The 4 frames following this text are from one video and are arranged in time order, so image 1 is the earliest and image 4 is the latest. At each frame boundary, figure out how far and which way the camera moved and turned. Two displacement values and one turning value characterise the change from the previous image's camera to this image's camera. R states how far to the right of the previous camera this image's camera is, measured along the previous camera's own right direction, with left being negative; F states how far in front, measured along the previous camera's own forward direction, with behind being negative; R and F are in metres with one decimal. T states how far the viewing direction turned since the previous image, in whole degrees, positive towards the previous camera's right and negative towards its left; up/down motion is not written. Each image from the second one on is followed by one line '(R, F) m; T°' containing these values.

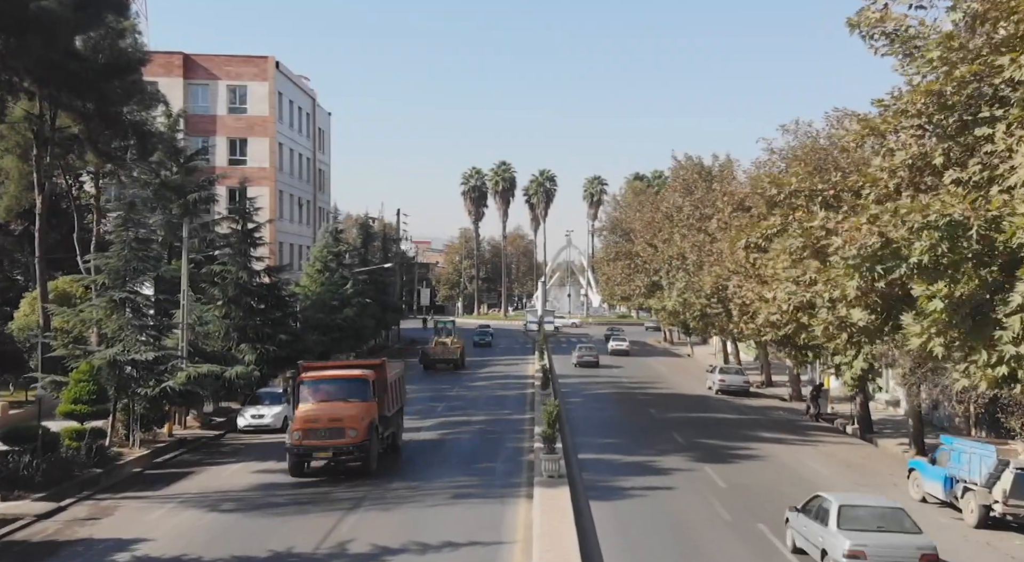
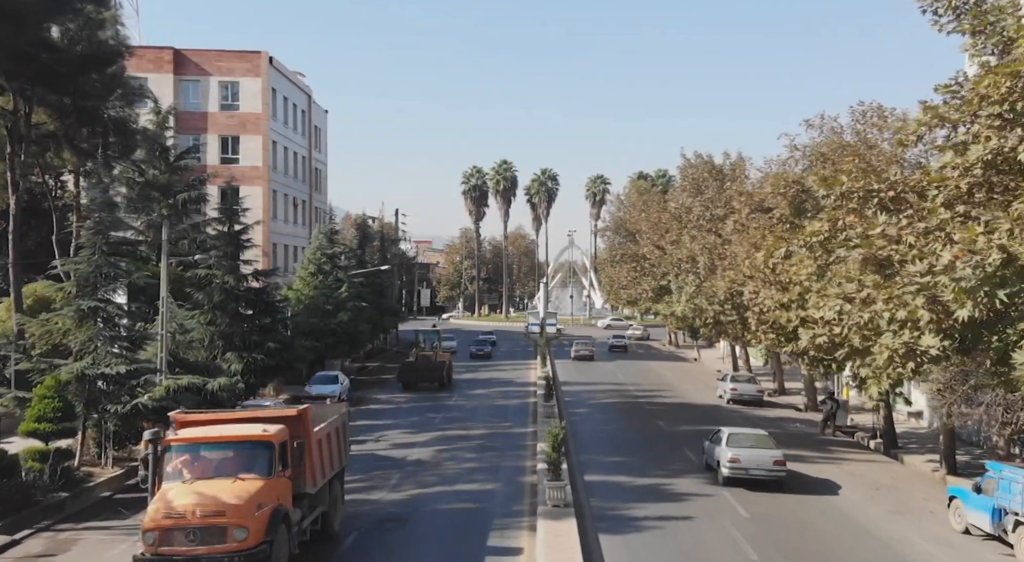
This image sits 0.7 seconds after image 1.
(0.0, +2.2) m; 0°
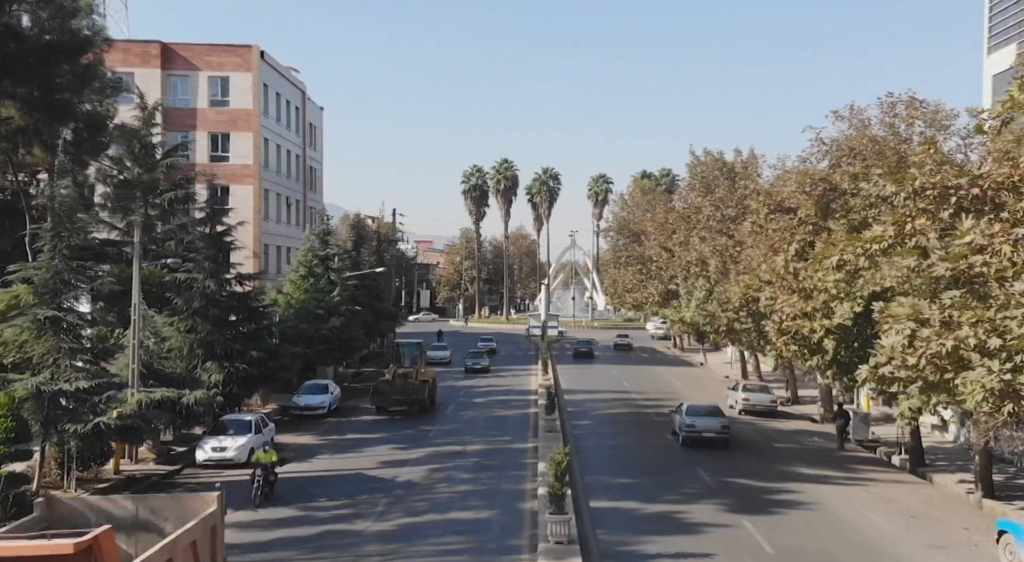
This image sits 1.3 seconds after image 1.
(+0.1, +2.4) m; 0°
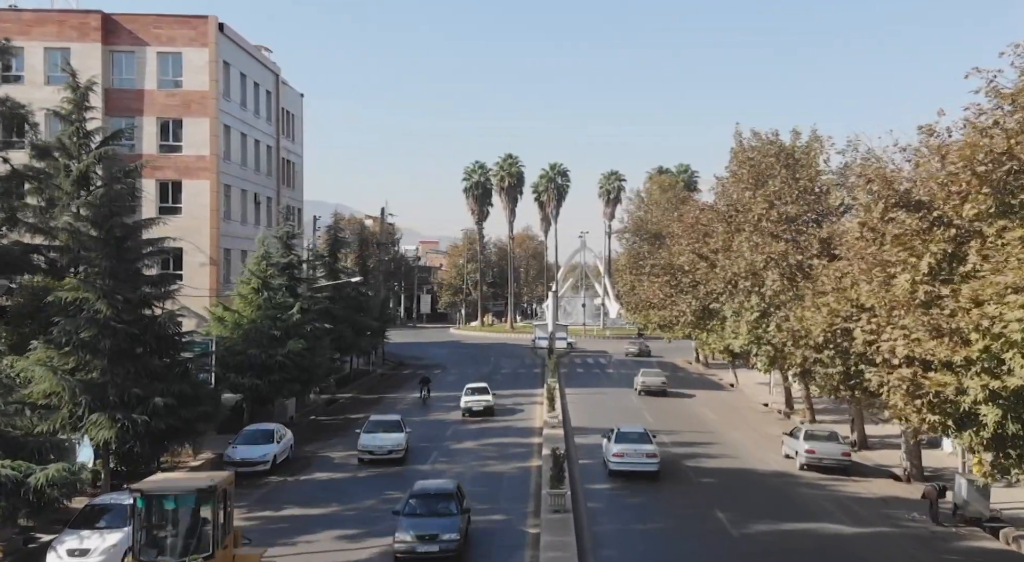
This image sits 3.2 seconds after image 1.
(+0.4, +9.3) m; 0°
